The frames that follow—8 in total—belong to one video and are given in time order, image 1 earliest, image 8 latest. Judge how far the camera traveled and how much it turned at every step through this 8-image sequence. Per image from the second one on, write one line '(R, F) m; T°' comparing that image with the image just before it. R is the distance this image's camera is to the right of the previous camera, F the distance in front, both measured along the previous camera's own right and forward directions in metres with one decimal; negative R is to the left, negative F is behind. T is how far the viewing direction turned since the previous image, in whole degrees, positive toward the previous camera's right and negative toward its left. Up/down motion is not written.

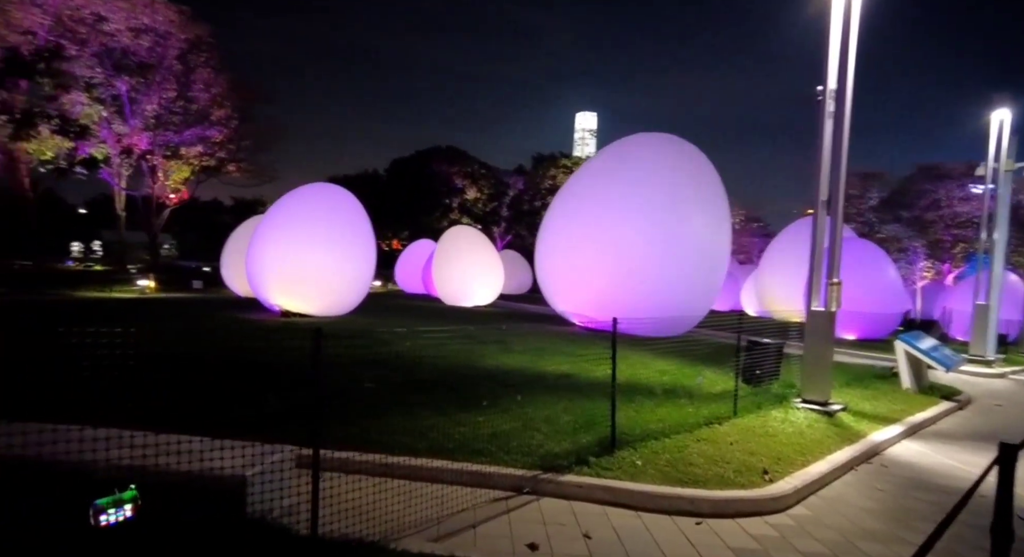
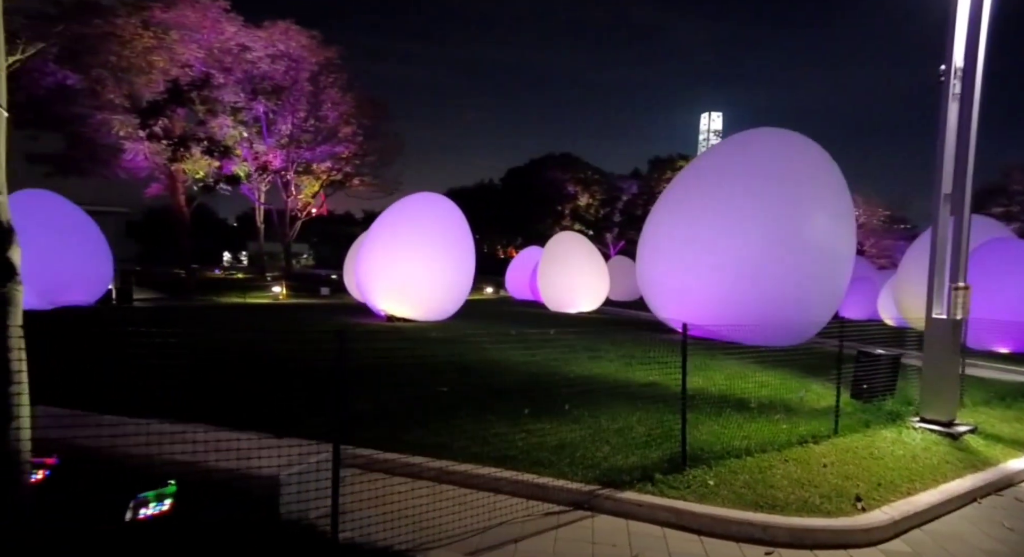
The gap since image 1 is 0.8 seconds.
(+0.4, +0.2) m; -10°
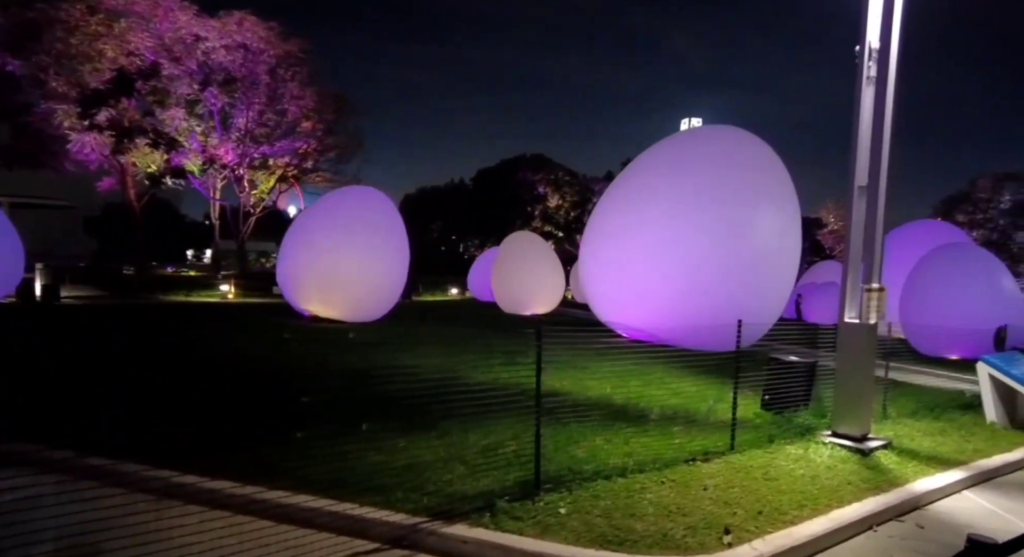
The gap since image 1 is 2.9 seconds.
(+1.0, +0.7) m; +2°
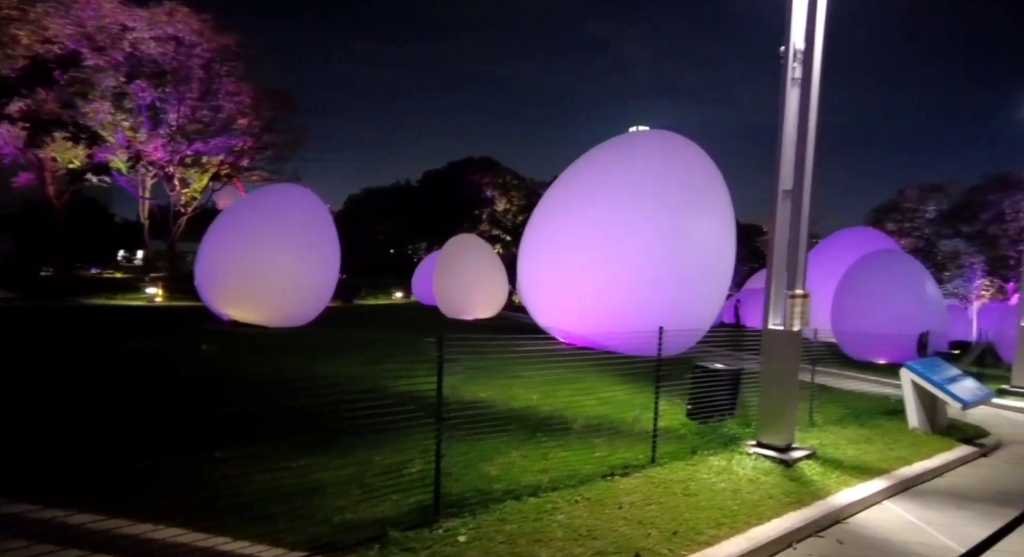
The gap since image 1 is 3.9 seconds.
(+0.3, +0.3) m; +4°
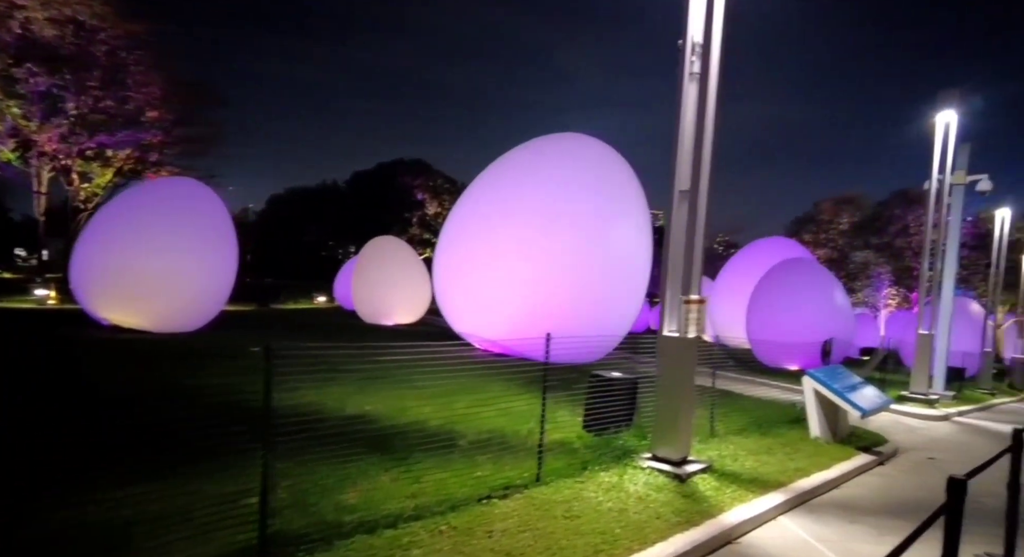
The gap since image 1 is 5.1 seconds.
(+0.4, +0.5) m; +6°
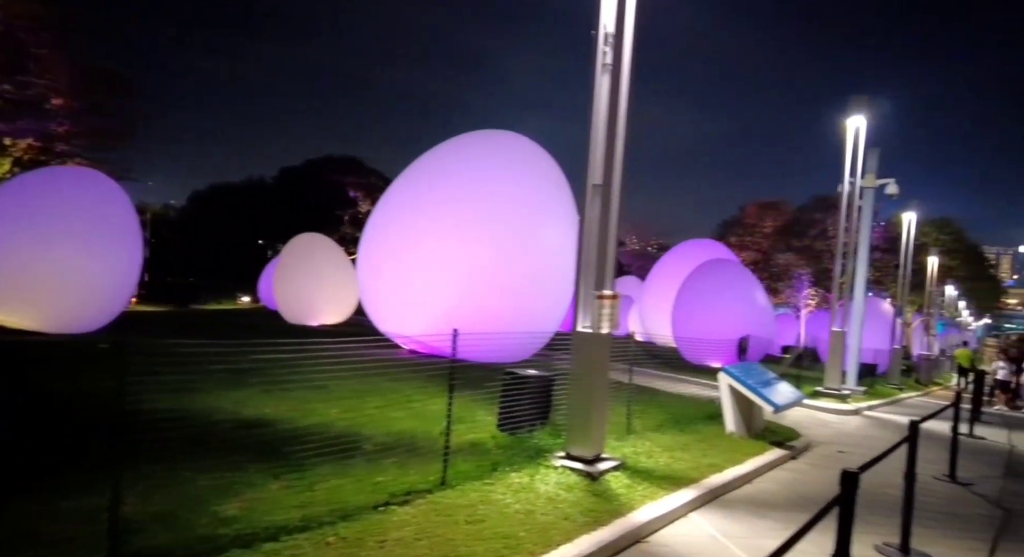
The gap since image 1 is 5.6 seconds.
(+0.2, +0.2) m; +5°
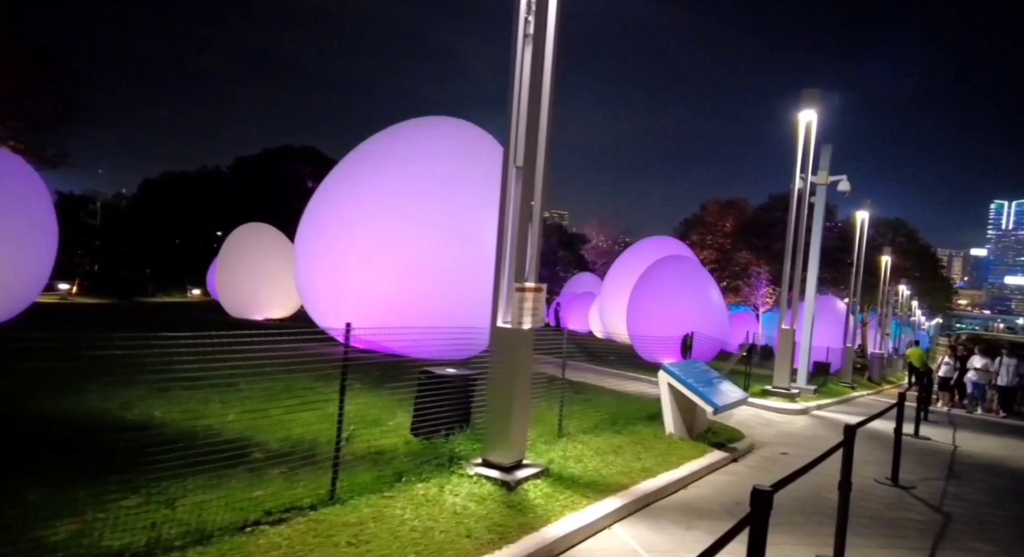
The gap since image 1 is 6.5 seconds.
(+0.4, +0.5) m; +3°
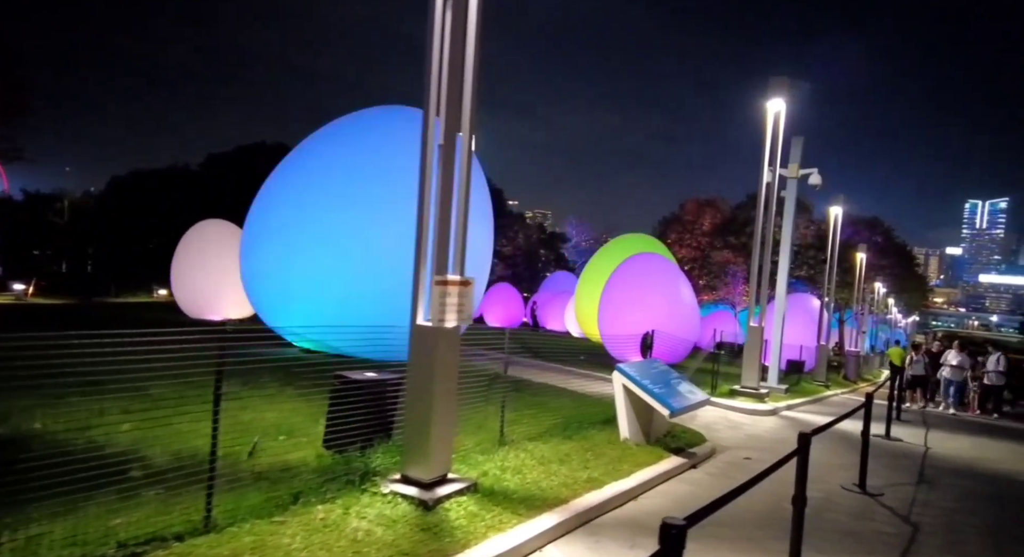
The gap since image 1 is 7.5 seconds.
(+0.4, +0.6) m; +1°
